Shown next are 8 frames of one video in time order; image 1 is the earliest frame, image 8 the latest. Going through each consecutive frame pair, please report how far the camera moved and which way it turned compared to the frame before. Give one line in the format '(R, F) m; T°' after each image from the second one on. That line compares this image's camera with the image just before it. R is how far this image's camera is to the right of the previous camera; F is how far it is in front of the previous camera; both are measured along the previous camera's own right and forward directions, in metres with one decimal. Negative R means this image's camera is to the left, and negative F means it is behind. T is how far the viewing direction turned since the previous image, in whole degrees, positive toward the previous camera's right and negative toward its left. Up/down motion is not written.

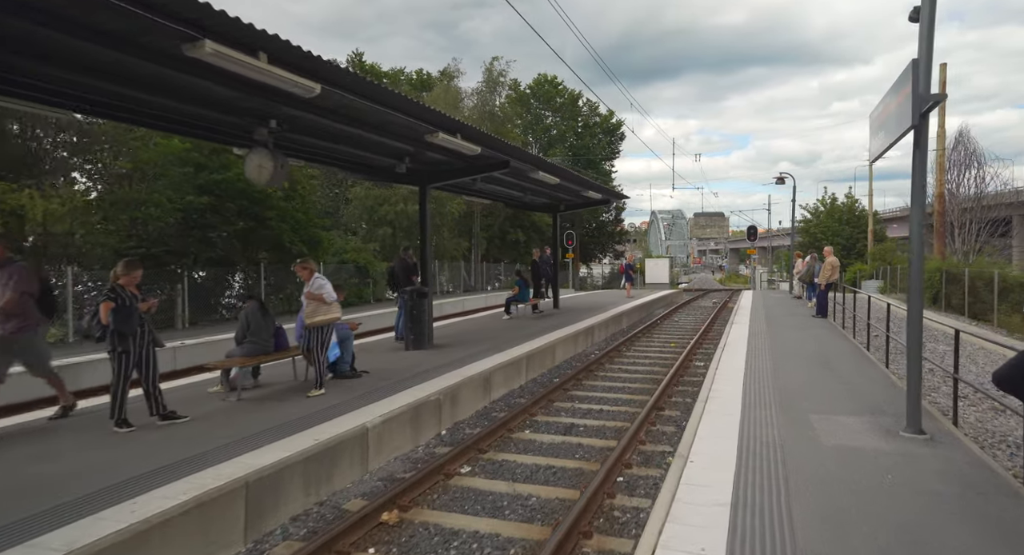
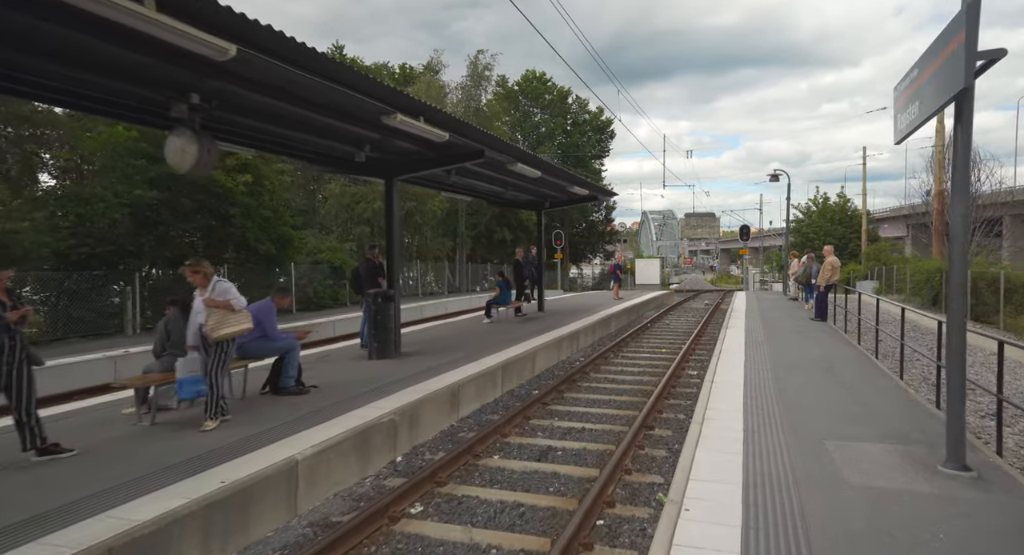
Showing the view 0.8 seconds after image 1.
(+0.3, +0.9) m; +1°
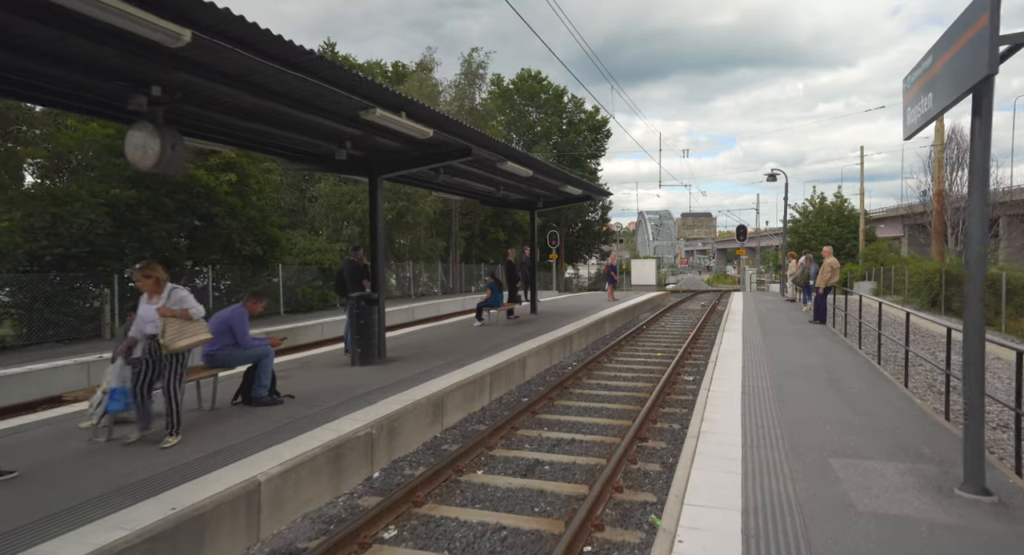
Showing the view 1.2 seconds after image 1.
(+0.1, +0.3) m; 0°
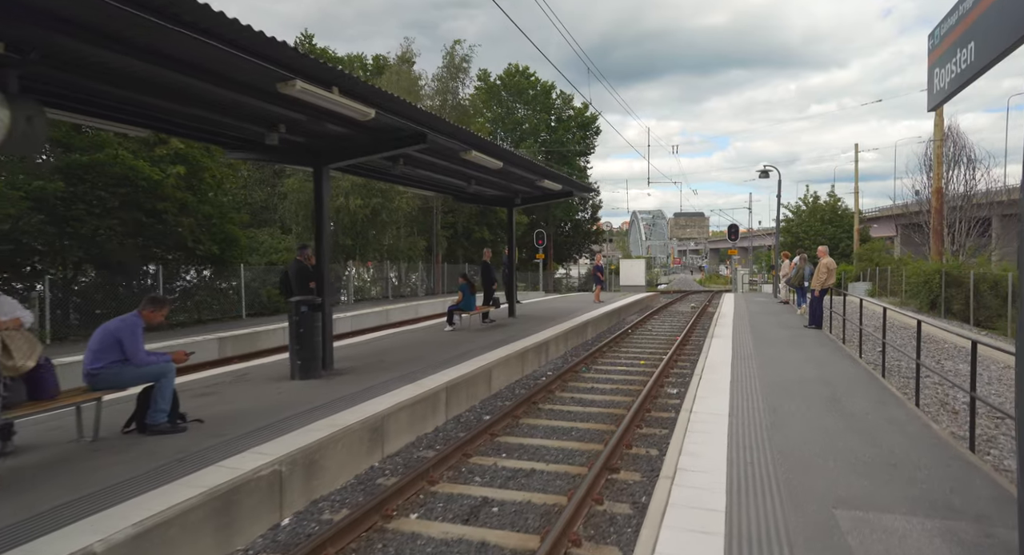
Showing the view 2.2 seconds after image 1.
(+0.4, +1.0) m; +1°
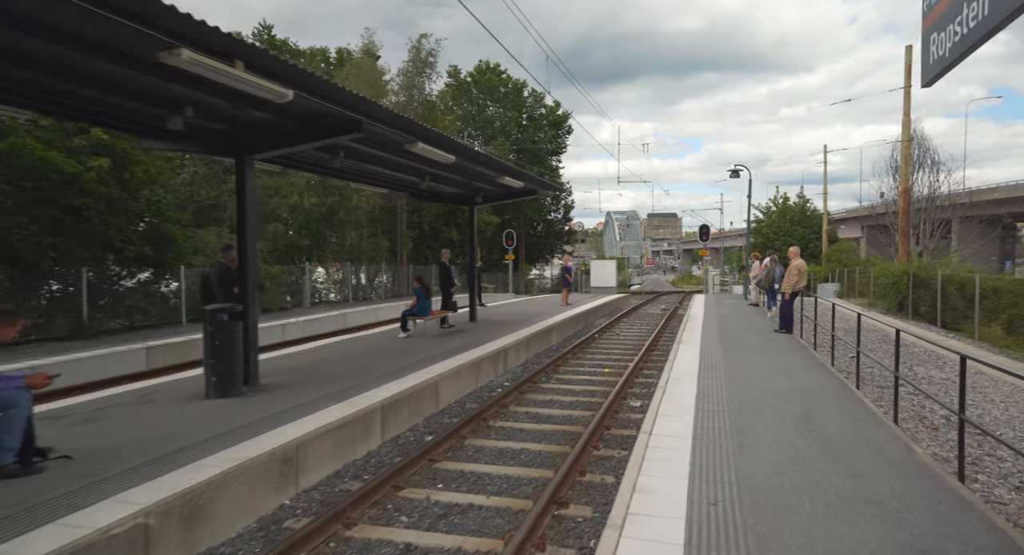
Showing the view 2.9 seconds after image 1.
(+0.4, +0.7) m; +2°
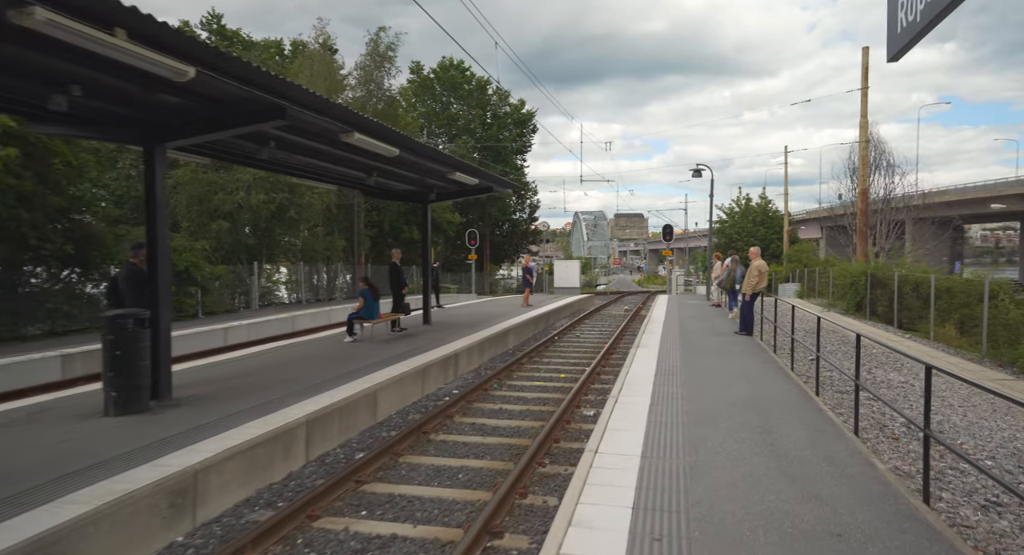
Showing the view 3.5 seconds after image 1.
(+0.3, +0.5) m; +3°
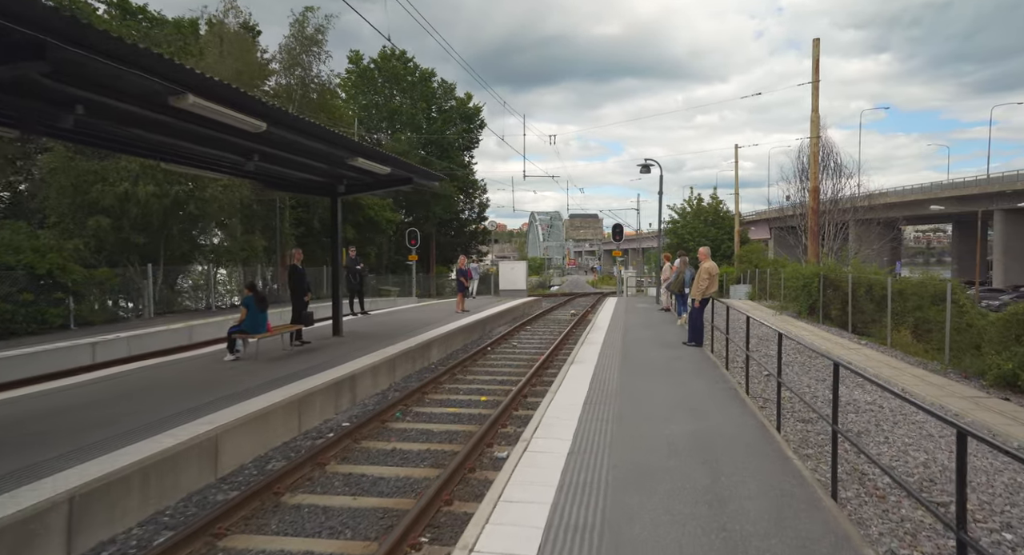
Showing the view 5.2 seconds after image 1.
(+0.7, +1.6) m; +4°
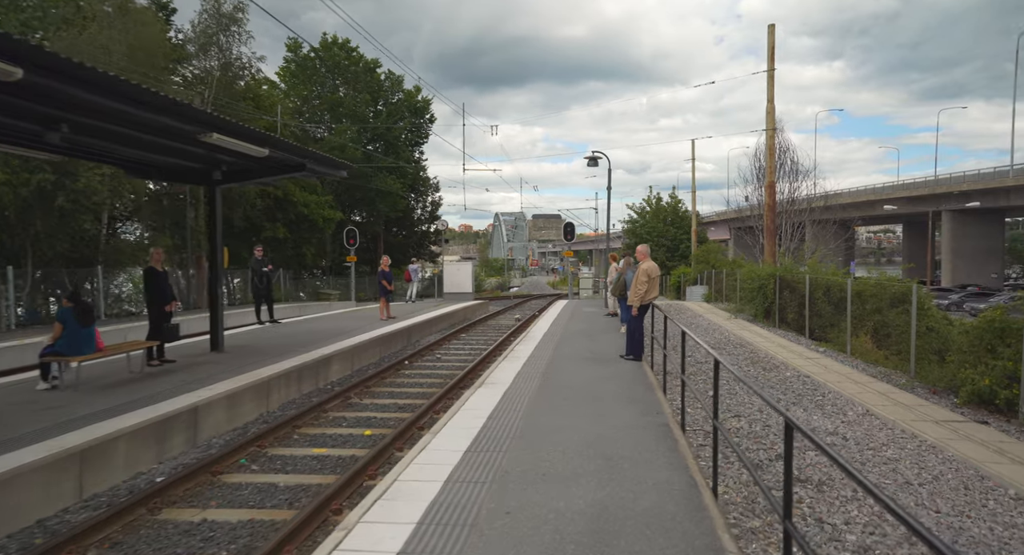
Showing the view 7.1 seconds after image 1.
(+0.9, +1.6) m; +3°
